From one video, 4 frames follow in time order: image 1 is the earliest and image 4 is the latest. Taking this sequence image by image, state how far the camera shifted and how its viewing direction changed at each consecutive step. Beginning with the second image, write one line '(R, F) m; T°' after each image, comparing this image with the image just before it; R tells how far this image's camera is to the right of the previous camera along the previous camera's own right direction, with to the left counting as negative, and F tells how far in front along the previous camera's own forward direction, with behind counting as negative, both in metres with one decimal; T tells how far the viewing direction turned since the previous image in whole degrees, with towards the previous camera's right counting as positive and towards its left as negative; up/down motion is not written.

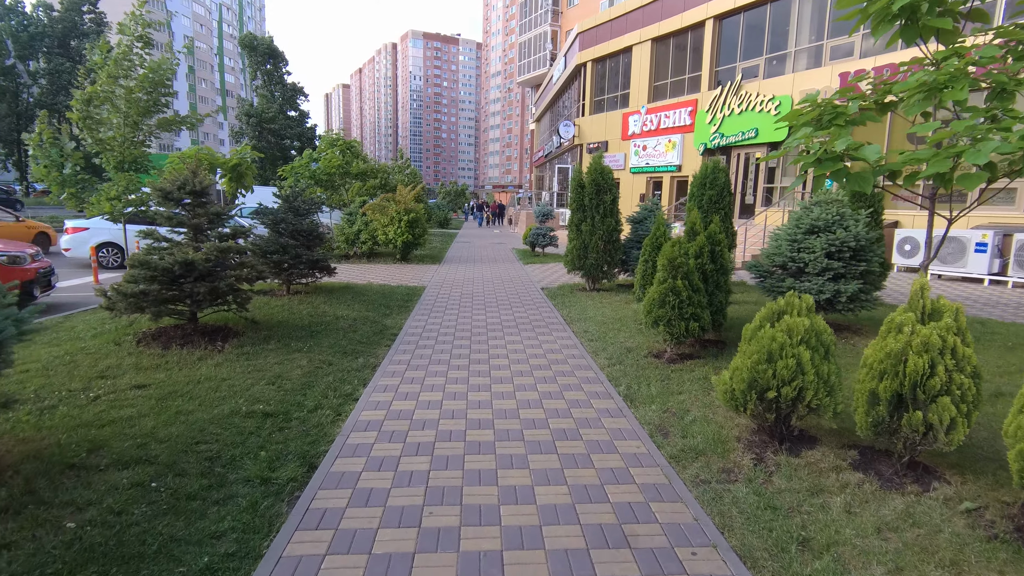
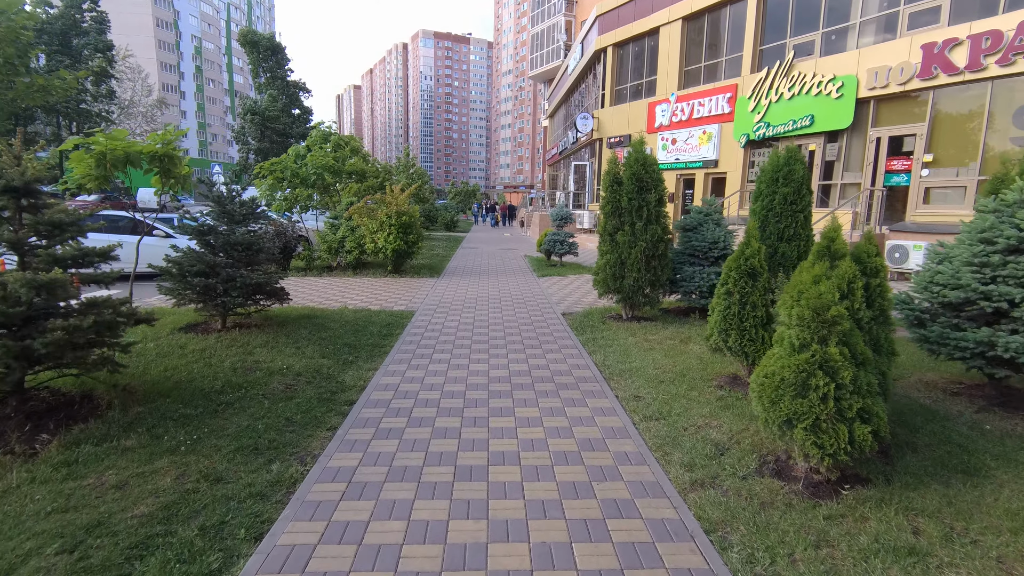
(0.0, +2.4) m; -1°
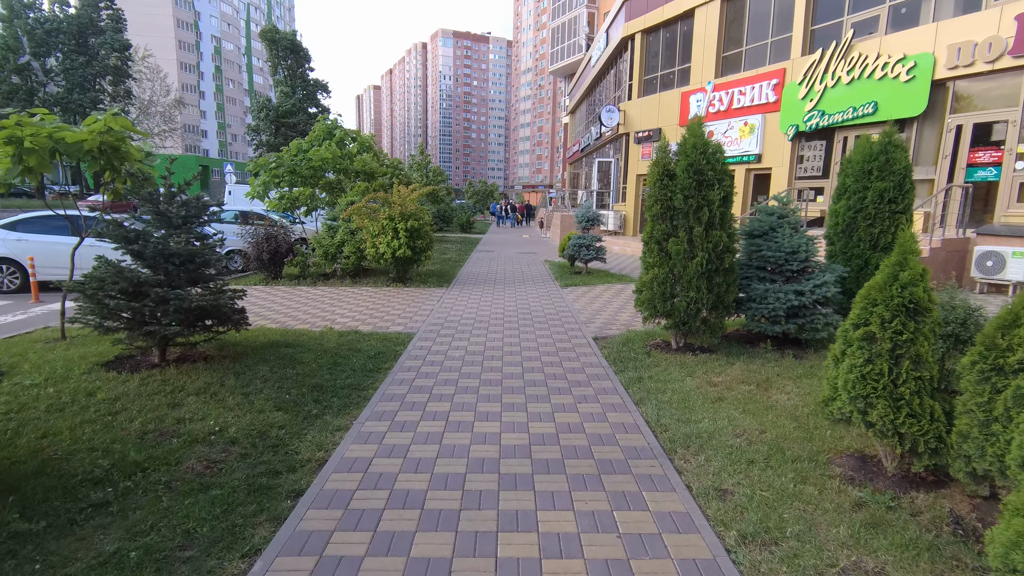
(0.0, +1.6) m; -2°
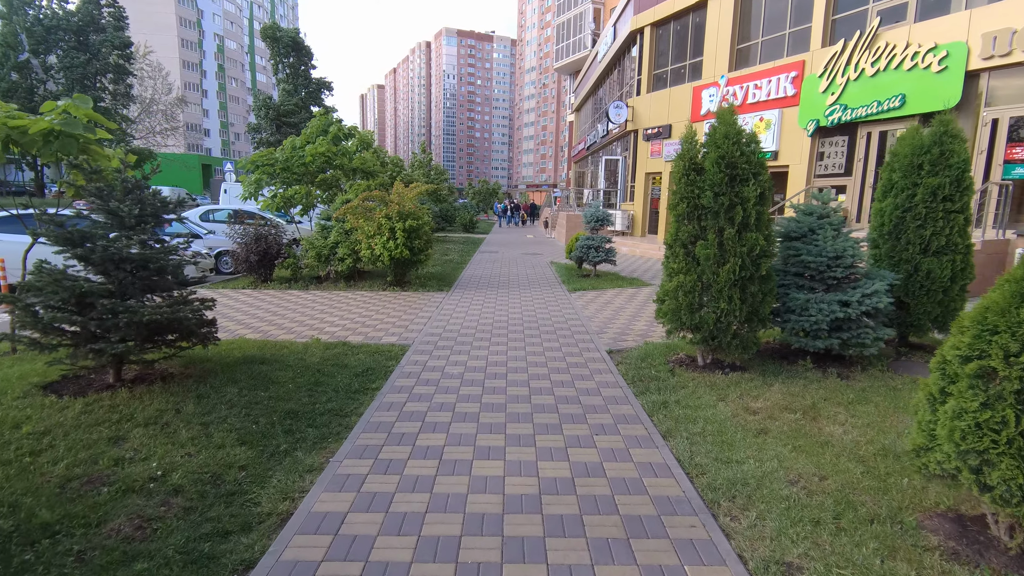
(0.0, +0.7) m; 0°
